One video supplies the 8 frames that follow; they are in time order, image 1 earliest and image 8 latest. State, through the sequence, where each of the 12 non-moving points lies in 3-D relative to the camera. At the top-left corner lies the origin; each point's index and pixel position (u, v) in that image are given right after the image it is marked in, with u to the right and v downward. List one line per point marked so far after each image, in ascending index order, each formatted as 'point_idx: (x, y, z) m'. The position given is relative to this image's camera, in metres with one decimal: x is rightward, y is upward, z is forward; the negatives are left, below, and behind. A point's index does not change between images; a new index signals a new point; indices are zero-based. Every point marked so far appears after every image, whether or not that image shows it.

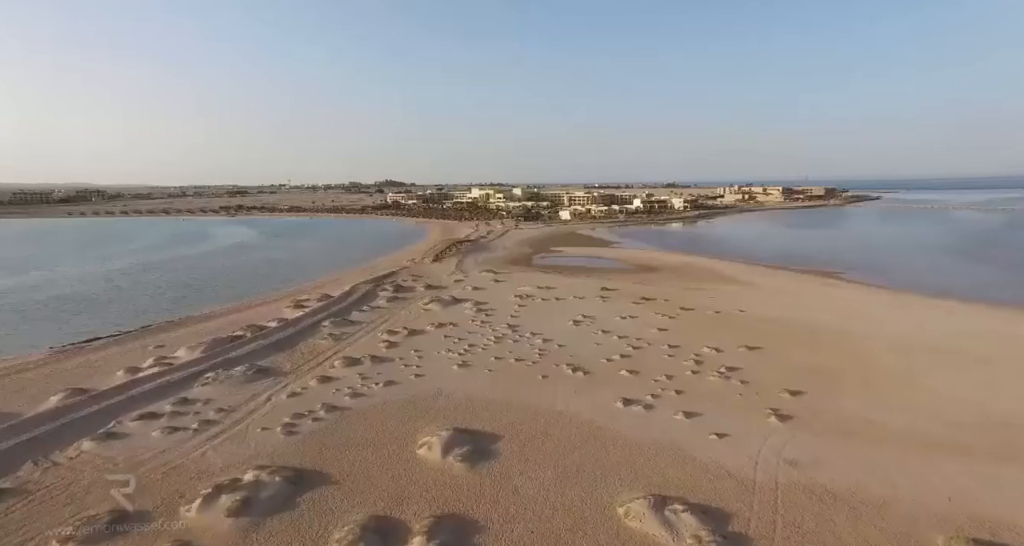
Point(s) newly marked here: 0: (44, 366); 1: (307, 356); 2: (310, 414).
0: (-8.2, -1.6, +9.2) m
1: (-3.9, -1.5, +10.0) m
2: (-2.9, -2.0, +7.5) m
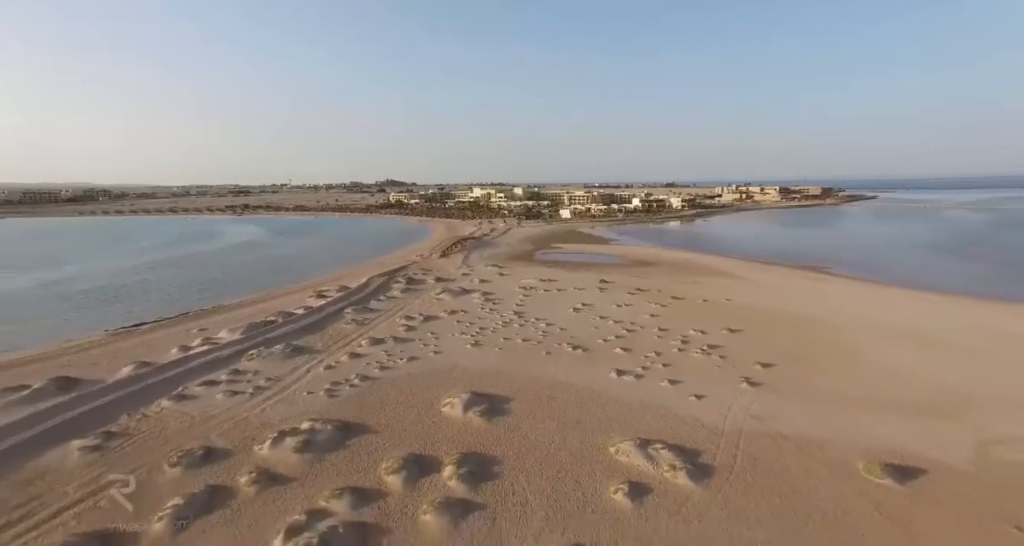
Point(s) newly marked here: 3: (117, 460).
0: (-8.1, -1.4, +10.4) m
1: (-3.7, -1.3, +11.2) m
2: (-2.7, -1.8, +8.7) m
3: (-4.6, -2.2, +6.2) m
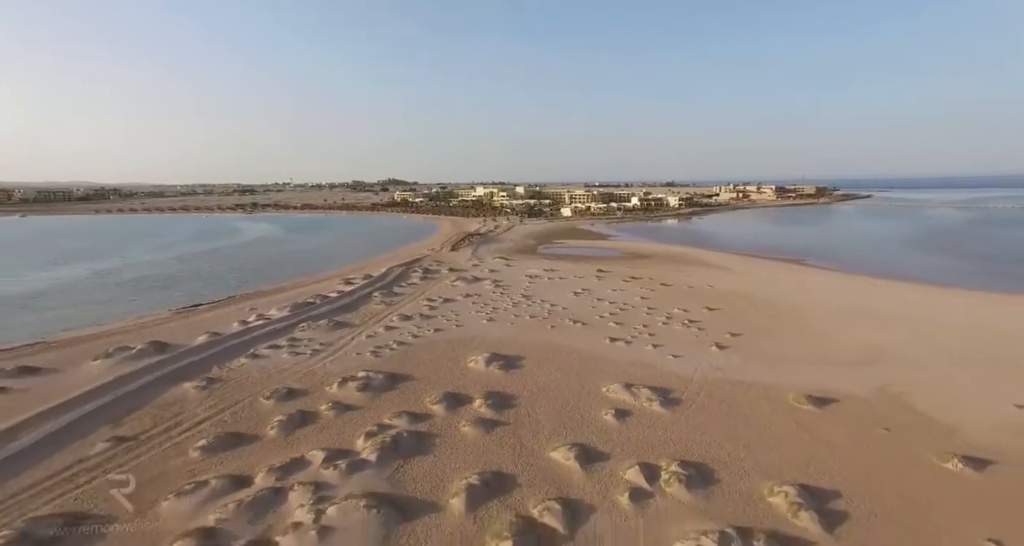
0: (-7.9, -1.1, +12.3) m
1: (-3.5, -1.0, +13.1) m
2: (-2.5, -1.4, +10.5) m
3: (-4.4, -1.8, +8.0) m
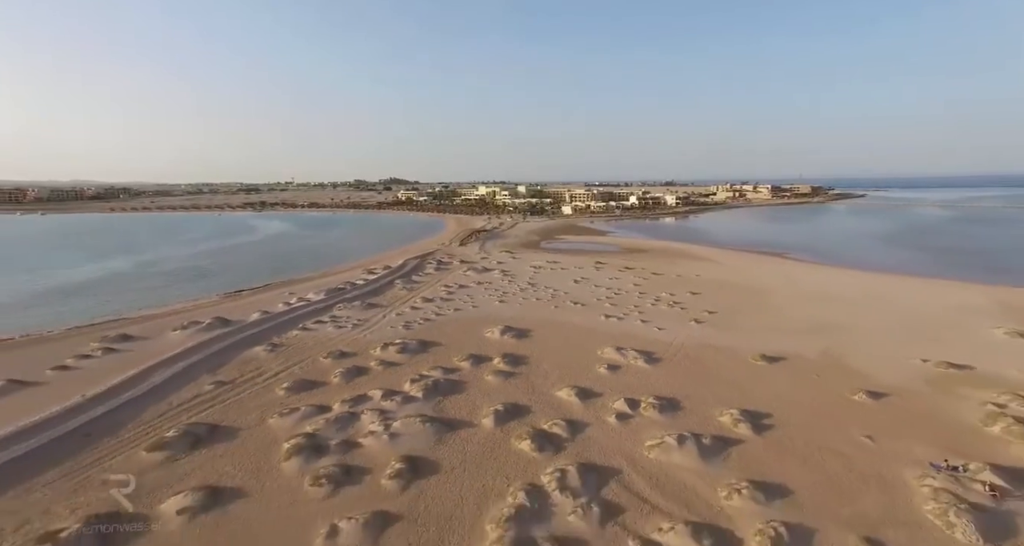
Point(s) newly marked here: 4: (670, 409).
0: (-7.6, -0.8, +14.1) m
1: (-3.3, -0.7, +14.9) m
2: (-2.3, -1.1, +12.4) m
3: (-4.2, -1.5, +9.8) m
4: (+2.2, -1.9, +7.2) m
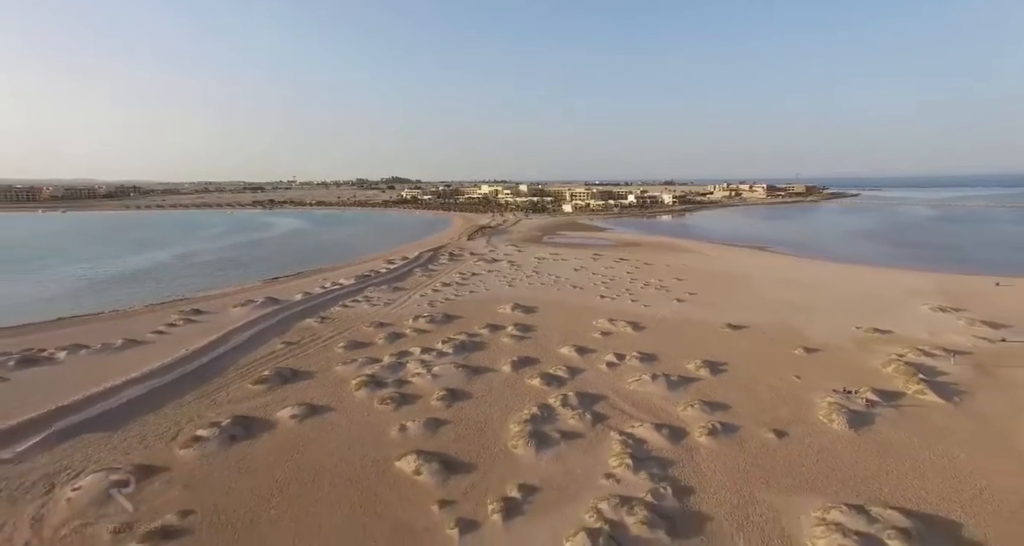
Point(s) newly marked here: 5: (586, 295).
0: (-7.4, -0.4, +16.1) m
1: (-3.1, -0.3, +16.9) m
2: (-2.1, -0.7, +14.4) m
3: (-4.0, -1.2, +11.9) m
4: (+2.4, -1.5, +9.3) m
5: (+2.1, -0.6, +14.9) m
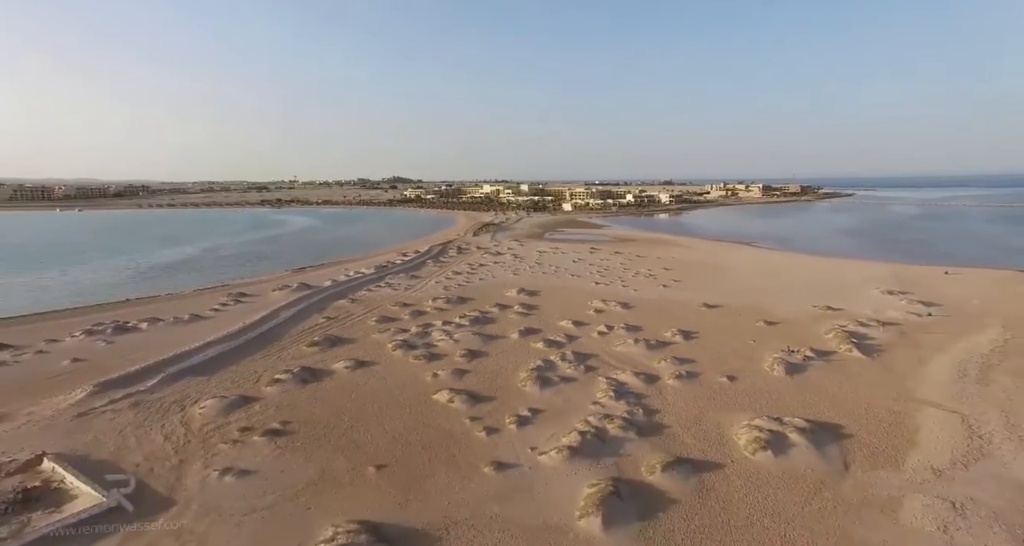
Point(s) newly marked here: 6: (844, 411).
0: (-7.3, 0.0, +18.0) m
1: (-2.9, +0.1, +18.7) m
2: (-1.9, -0.4, +16.2) m
3: (-3.8, -0.8, +13.7) m
4: (+2.6, -1.2, +11.1) m
5: (+2.3, -0.3, +16.7) m
6: (+4.4, -1.8, +6.9) m
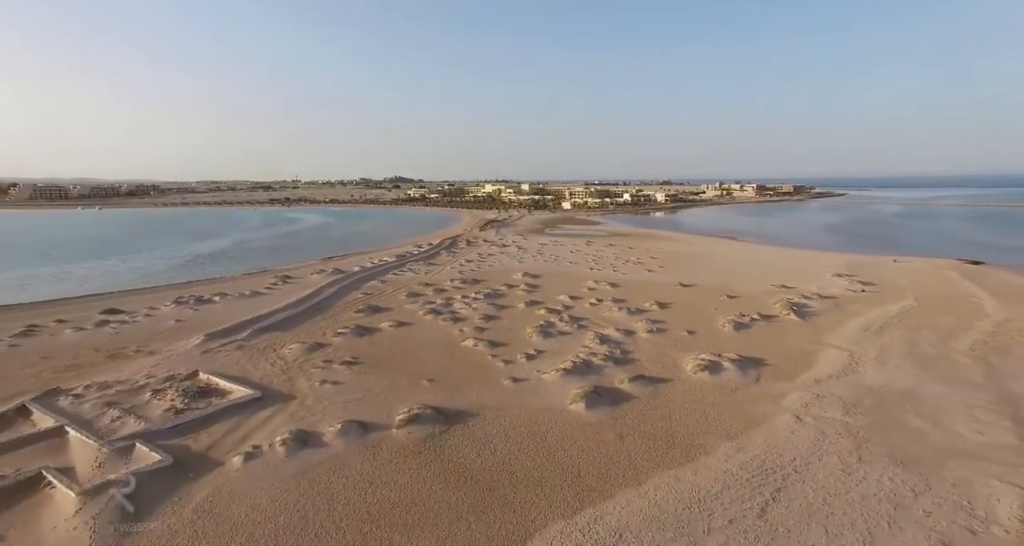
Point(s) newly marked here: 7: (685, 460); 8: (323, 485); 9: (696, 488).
0: (-7.1, +0.4, +20.4) m
1: (-2.7, +0.5, +21.2) m
2: (-1.7, +0.1, +18.6) m
3: (-3.6, -0.4, +16.1) m
4: (+2.8, -0.7, +13.5) m
5: (+2.5, +0.2, +19.1) m
6: (+4.6, -1.4, +9.4) m
7: (+1.9, -2.1, +5.7) m
8: (-1.9, -2.2, +5.3) m
9: (+1.8, -2.1, +5.2) m
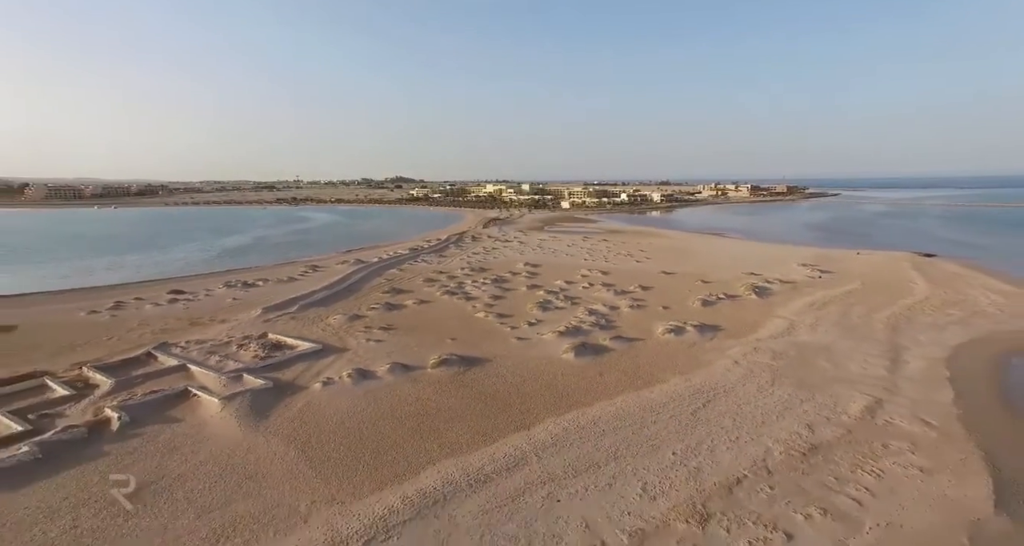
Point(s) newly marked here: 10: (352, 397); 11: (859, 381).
0: (-7.0, +0.8, +22.5) m
1: (-2.6, +0.9, +23.3) m
2: (-1.6, +0.4, +20.7) m
3: (-3.5, 0.0, +18.2) m
4: (+2.9, -0.4, +15.6) m
5: (+2.6, +0.5, +21.2) m
6: (+4.7, -1.0, +11.5) m
7: (+2.0, -1.7, +7.8) m
8: (-1.8, -1.8, +7.4) m
9: (+1.9, -1.8, +7.3) m
10: (-2.3, -1.8, +7.5) m
11: (+5.1, -1.6, +7.5) m
